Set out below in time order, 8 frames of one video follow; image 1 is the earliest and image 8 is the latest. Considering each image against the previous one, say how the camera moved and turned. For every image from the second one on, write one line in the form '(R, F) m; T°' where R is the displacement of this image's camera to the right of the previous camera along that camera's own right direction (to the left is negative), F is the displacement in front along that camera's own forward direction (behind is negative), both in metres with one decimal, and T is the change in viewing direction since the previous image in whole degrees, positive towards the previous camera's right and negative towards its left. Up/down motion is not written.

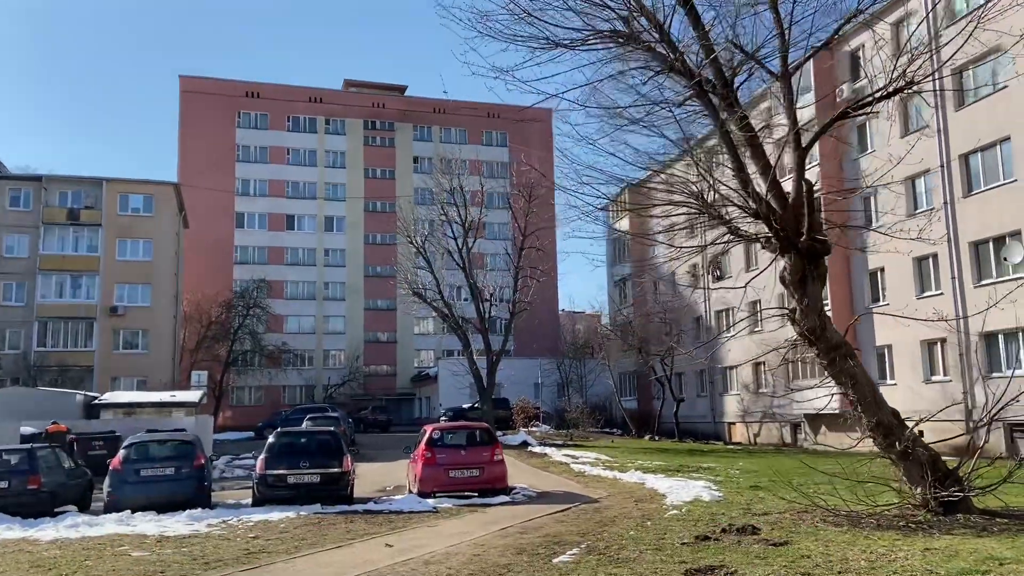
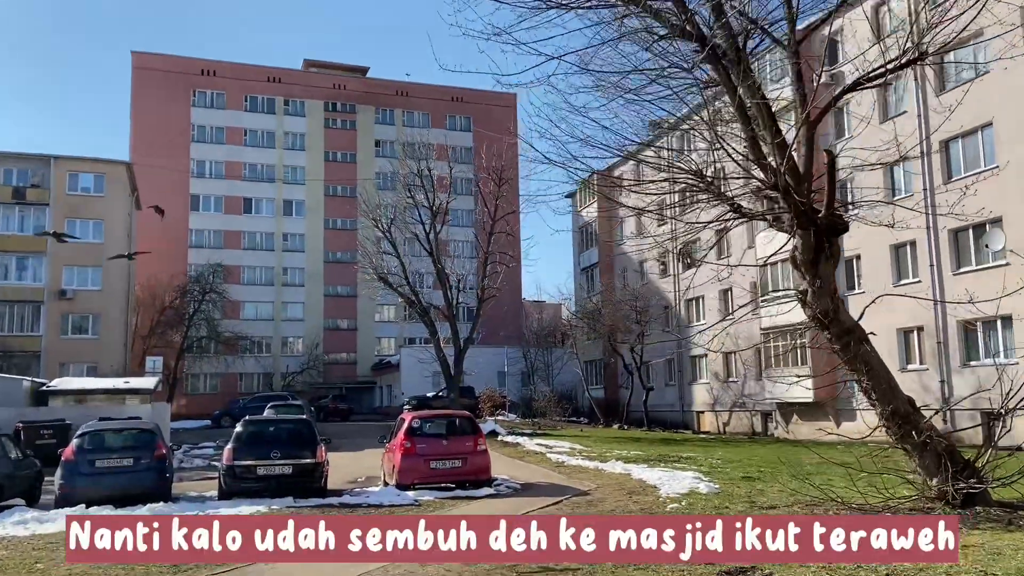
(-0.4, +0.7) m; +3°
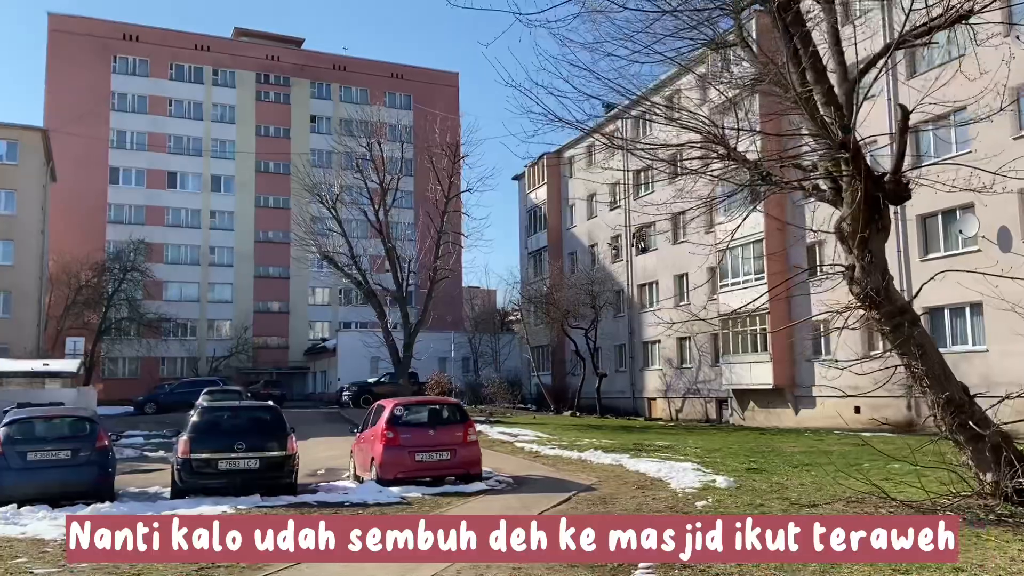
(-1.0, +1.2) m; +5°
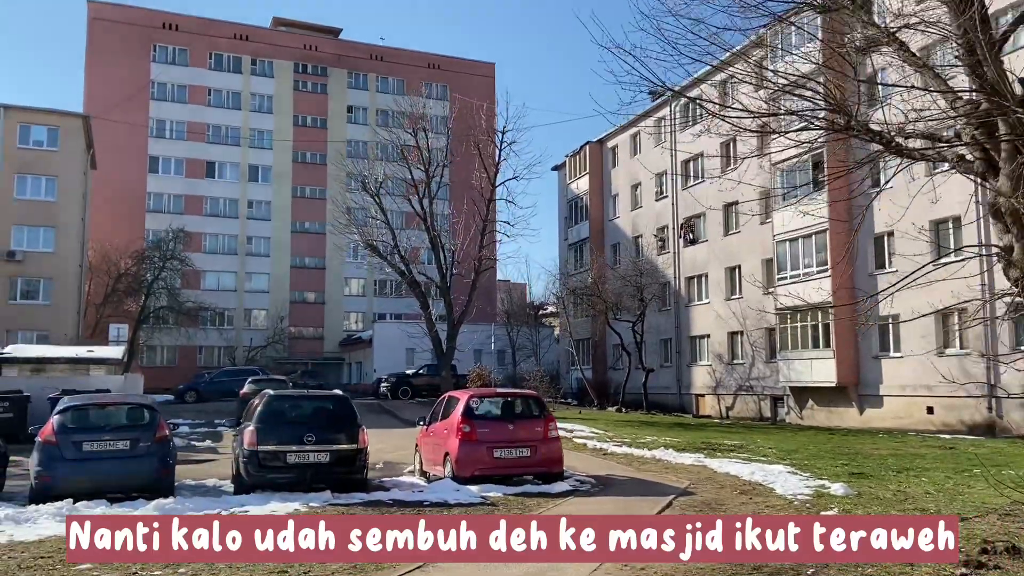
(-0.8, +0.9) m; -2°
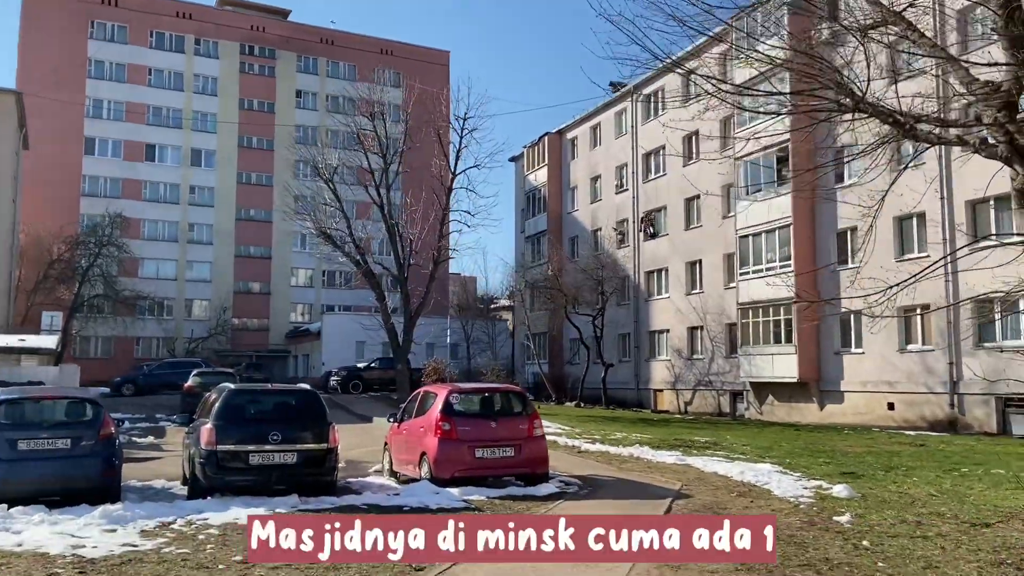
(-0.5, +0.7) m; +4°
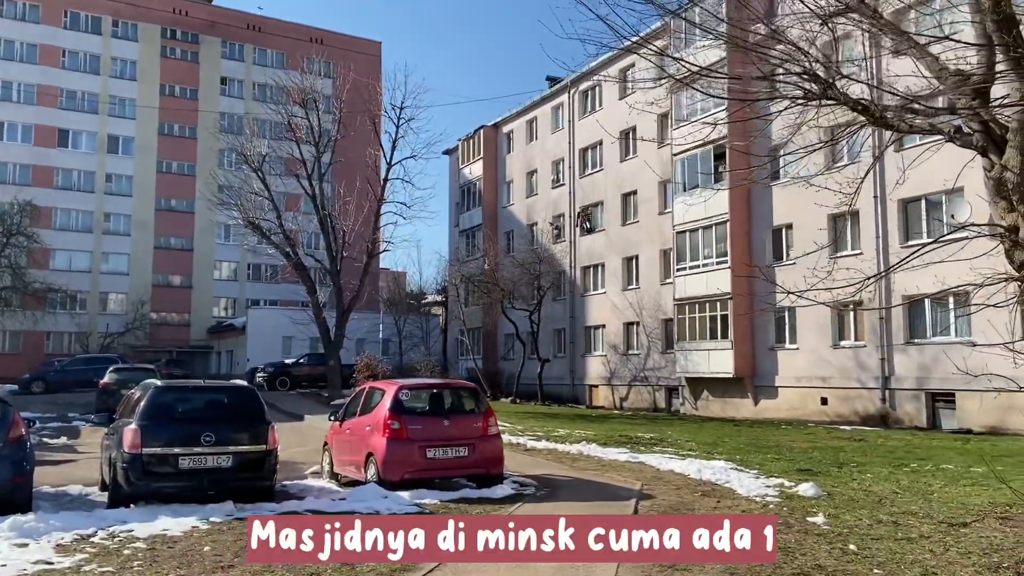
(-0.3, +0.5) m; +5°
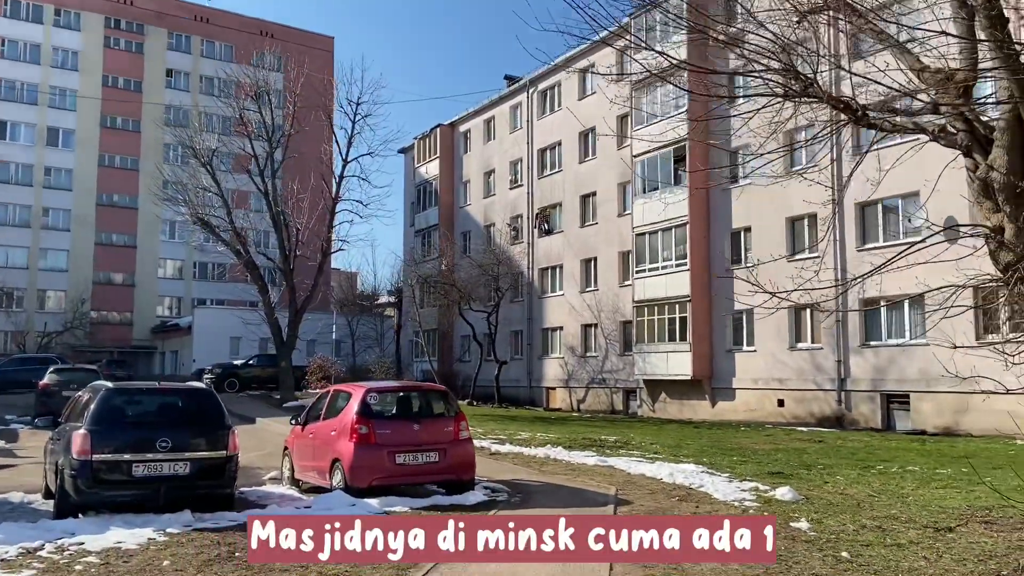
(-0.3, +0.3) m; +3°
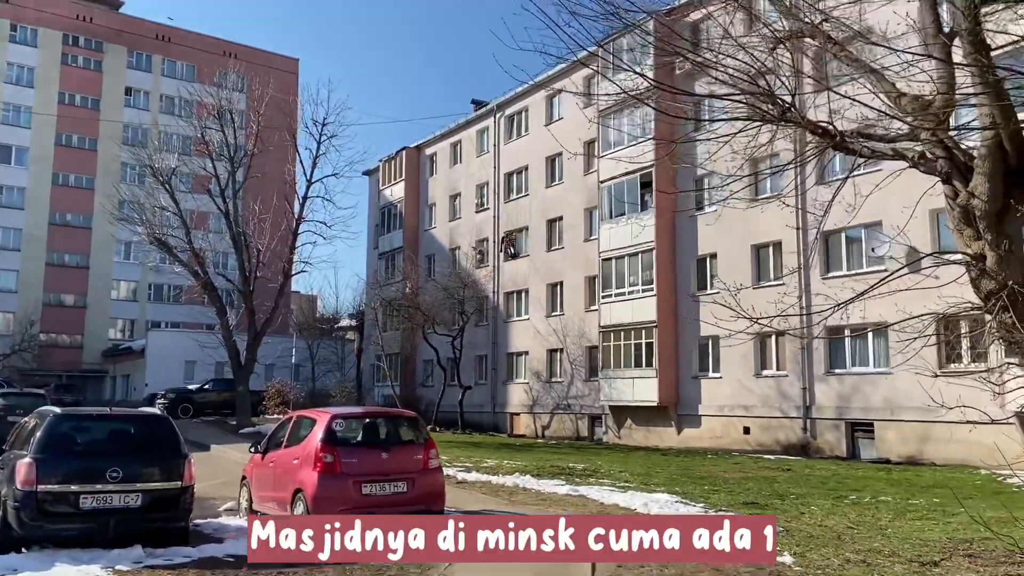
(-0.1, +0.3) m; +3°
